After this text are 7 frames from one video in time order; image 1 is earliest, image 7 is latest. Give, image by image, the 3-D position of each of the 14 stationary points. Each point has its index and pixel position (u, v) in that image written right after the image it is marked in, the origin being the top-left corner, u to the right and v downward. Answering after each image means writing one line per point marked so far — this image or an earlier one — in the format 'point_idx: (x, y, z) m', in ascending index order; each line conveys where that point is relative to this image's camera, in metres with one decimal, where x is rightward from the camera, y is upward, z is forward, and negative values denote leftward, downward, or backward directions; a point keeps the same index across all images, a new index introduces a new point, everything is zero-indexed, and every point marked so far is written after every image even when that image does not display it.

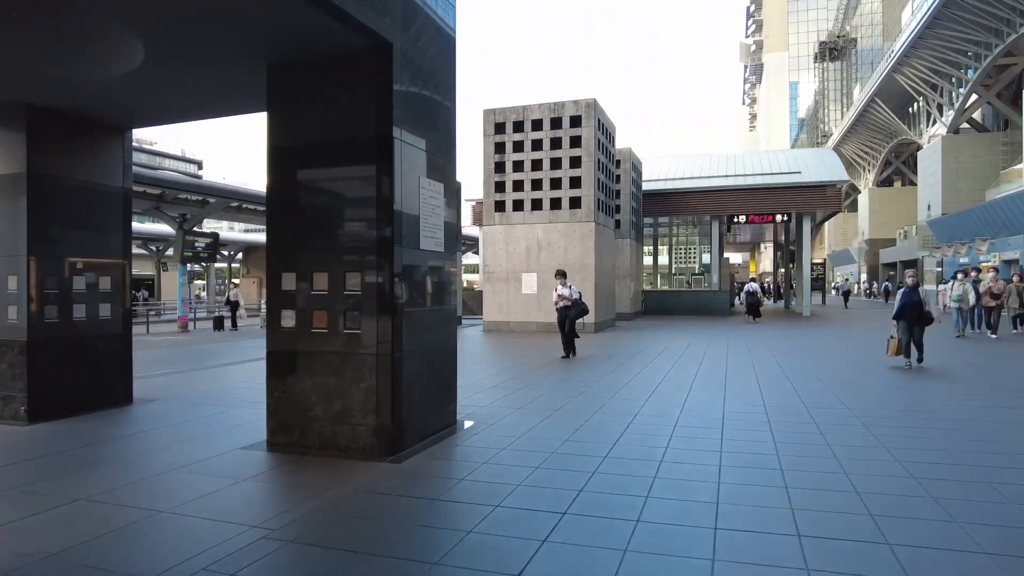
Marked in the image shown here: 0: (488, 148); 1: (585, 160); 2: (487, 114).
0: (-0.7, +4.1, +18.7) m
1: (+2.0, +3.6, +17.8) m
2: (-0.8, +5.2, +18.8) m
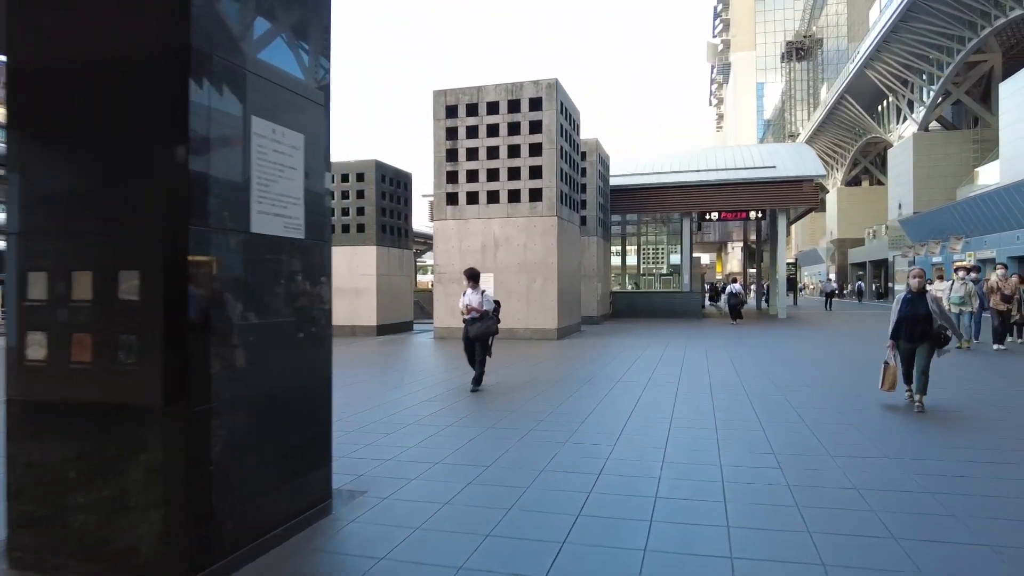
0: (-1.9, +4.1, +16.7) m
1: (+0.8, +3.5, +15.9) m
2: (-2.0, +5.1, +16.8) m
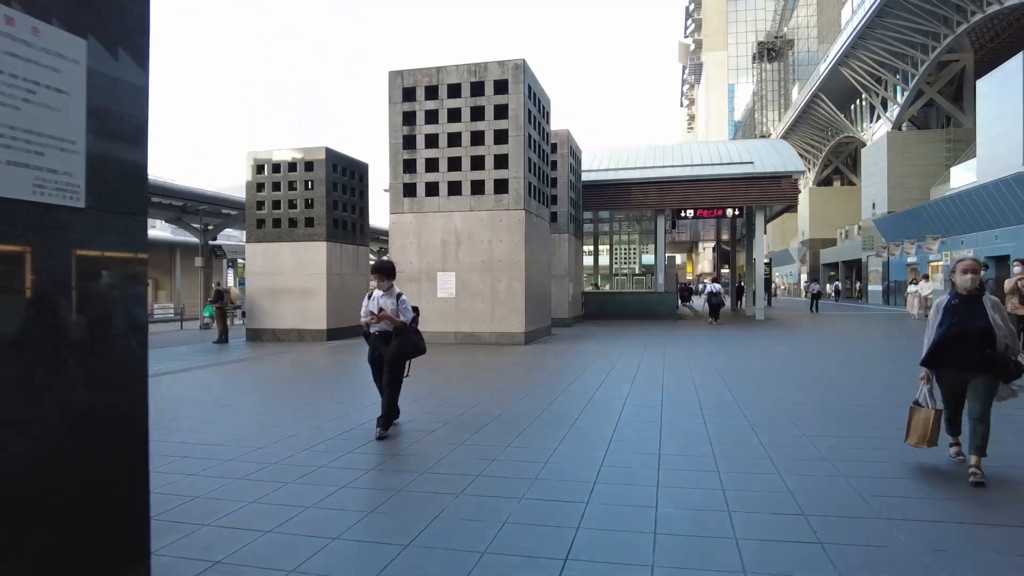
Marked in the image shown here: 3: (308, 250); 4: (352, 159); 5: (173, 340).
0: (-2.8, +4.1, +15.2) m
1: (0.0, +3.5, +14.5) m
2: (-2.9, +5.1, +15.3) m
3: (-5.4, +1.0, +16.6) m
4: (-4.6, +3.6, +17.8) m
5: (-10.0, -1.5, +18.8) m
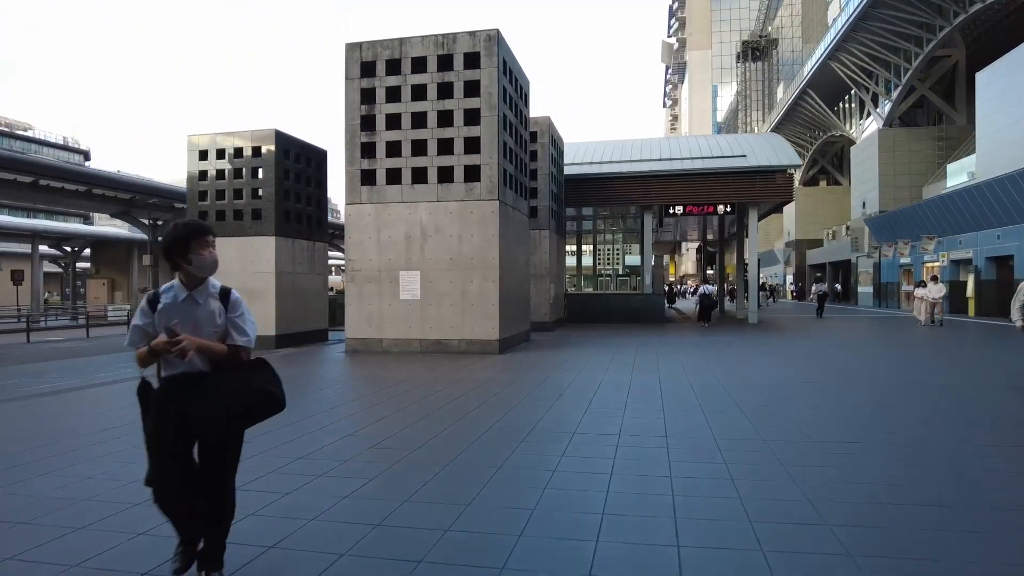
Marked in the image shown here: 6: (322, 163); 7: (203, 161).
0: (-3.4, +4.0, +13.4) m
1: (-0.6, +3.5, +12.8) m
2: (-3.4, +5.1, +13.5) m
3: (-6.0, +1.0, +14.7) m
4: (-5.2, +3.6, +16.0) m
5: (-10.7, -1.5, +16.8) m
6: (-5.0, +3.3, +16.7) m
7: (-7.4, +3.0, +15.2) m
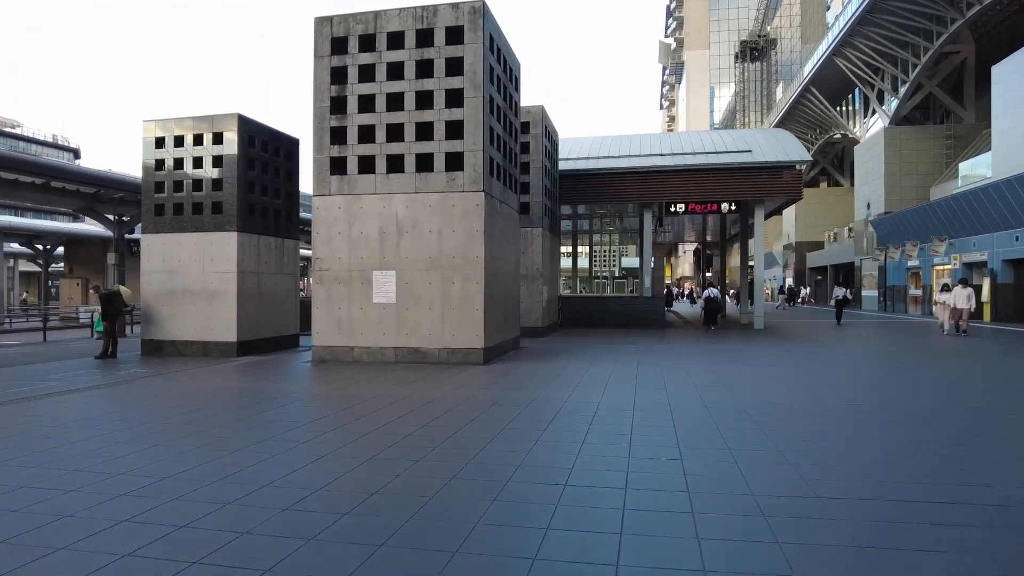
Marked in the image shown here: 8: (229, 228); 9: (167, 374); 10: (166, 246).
0: (-3.6, +4.0, +12.0) m
1: (-0.8, +3.5, +11.4) m
2: (-3.7, +5.0, +12.1) m
3: (-6.2, +1.0, +13.3) m
4: (-5.4, +3.6, +14.6) m
5: (-10.9, -1.5, +15.3) m
6: (-5.3, +3.3, +15.3) m
7: (-7.7, +3.0, +13.8) m
8: (-5.9, +1.2, +13.2) m
9: (-6.1, -1.5, +11.3) m
10: (-7.4, +0.9, +13.5) m
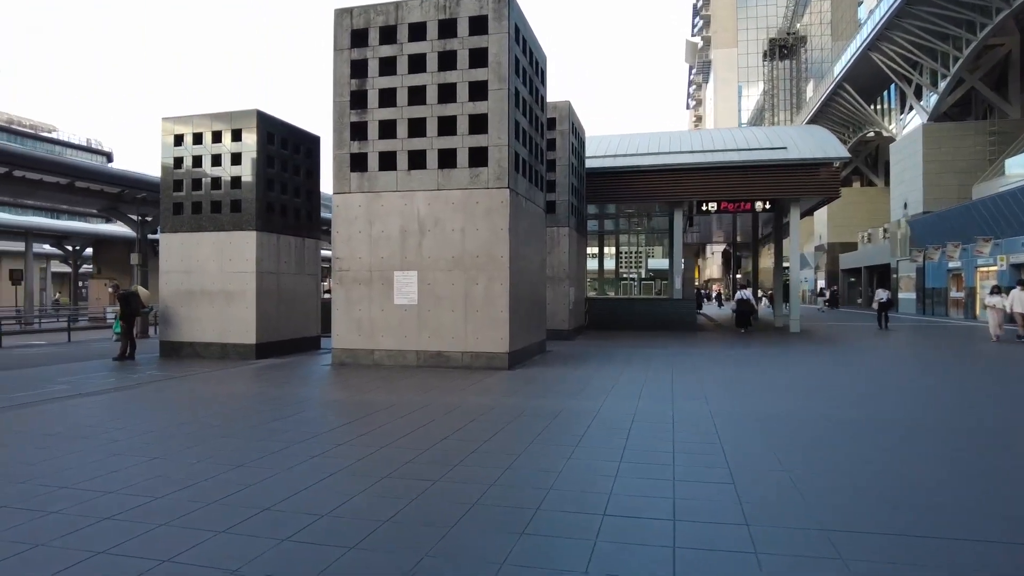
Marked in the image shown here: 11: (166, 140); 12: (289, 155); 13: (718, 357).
0: (-3.1, +4.0, +11.6) m
1: (-0.3, +3.5, +10.9) m
2: (-3.2, +5.0, +11.7) m
3: (-5.7, +0.9, +13.0) m
4: (-4.9, +3.6, +14.3) m
5: (-10.3, -1.6, +15.2) m
6: (-4.7, +3.2, +15.0) m
7: (-7.1, +3.0, +13.6) m
8: (-5.3, +1.2, +12.9) m
9: (-5.7, -1.5, +11.0) m
10: (-6.8, +0.9, +13.3) m
11: (-7.4, +3.2, +13.6) m
12: (-4.9, +3.0, +14.1) m
13: (+4.8, -1.6, +14.6) m
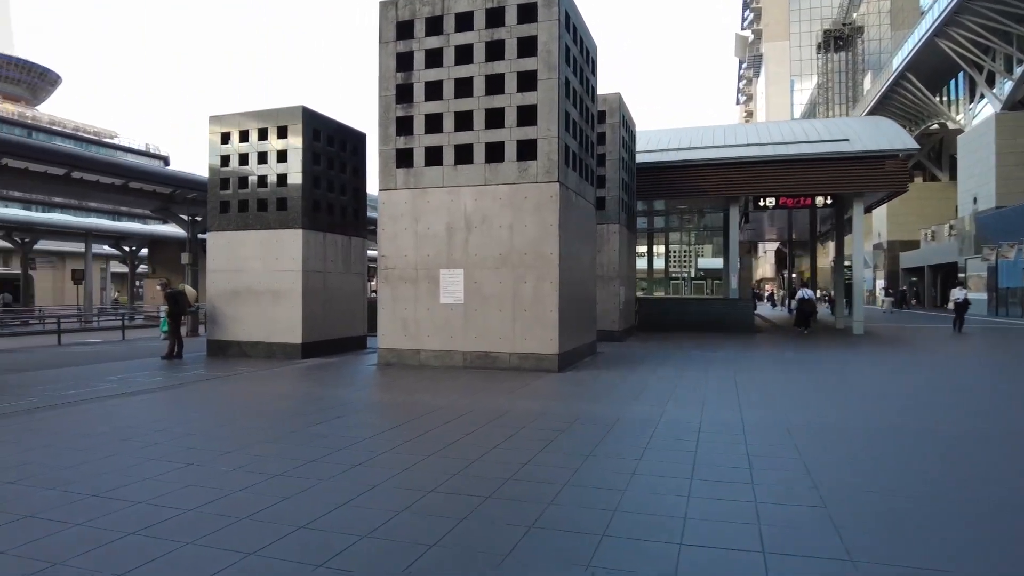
0: (-2.3, +4.0, +11.4) m
1: (+0.5, +3.5, +10.5) m
2: (-2.3, +5.1, +11.5) m
3: (-4.7, +1.0, +12.9) m
4: (-3.8, +3.6, +14.1) m
5: (-9.2, -1.5, +15.4) m
6: (-3.5, +3.3, +14.8) m
7: (-6.1, +3.0, +13.6) m
8: (-4.4, +1.3, +12.8) m
9: (-4.9, -1.5, +10.9) m
10: (-5.8, +0.9, +13.3) m
11: (-6.4, +3.2, +13.6) m
12: (-3.9, +3.0, +14.0) m
13: (+5.8, -1.6, +13.8) m
